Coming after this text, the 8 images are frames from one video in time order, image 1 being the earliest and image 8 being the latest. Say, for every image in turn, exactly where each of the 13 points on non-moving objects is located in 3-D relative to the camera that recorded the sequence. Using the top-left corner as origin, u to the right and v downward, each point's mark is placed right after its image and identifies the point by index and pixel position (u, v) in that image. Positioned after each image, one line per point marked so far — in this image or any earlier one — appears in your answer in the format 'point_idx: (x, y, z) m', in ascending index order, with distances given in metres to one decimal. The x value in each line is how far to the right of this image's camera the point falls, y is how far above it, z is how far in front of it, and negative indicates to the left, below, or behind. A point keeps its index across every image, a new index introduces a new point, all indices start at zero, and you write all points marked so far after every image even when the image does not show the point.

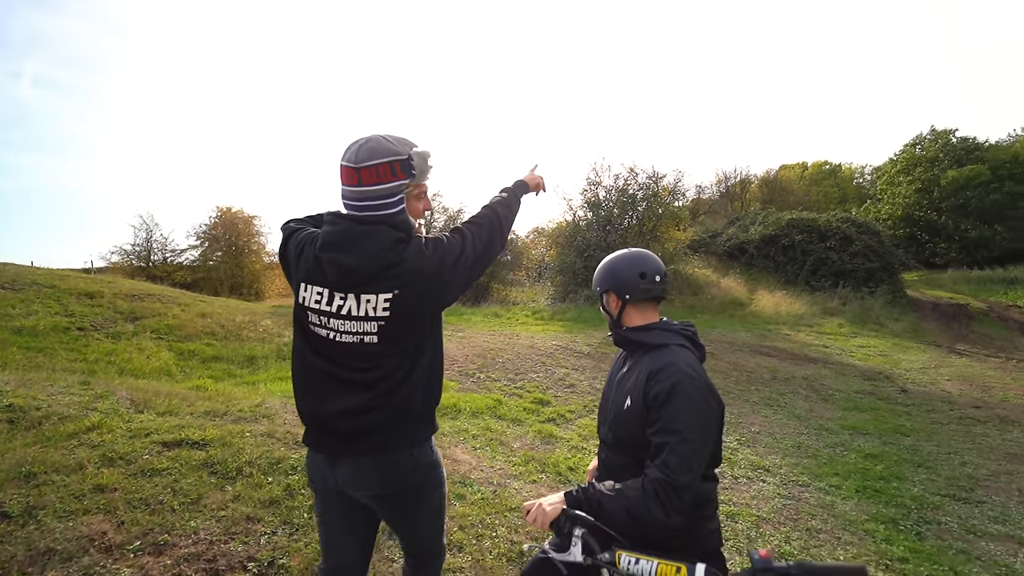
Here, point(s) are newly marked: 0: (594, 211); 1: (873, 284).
0: (+3.7, +3.4, +19.6) m
1: (+15.0, +0.2, +18.5) m
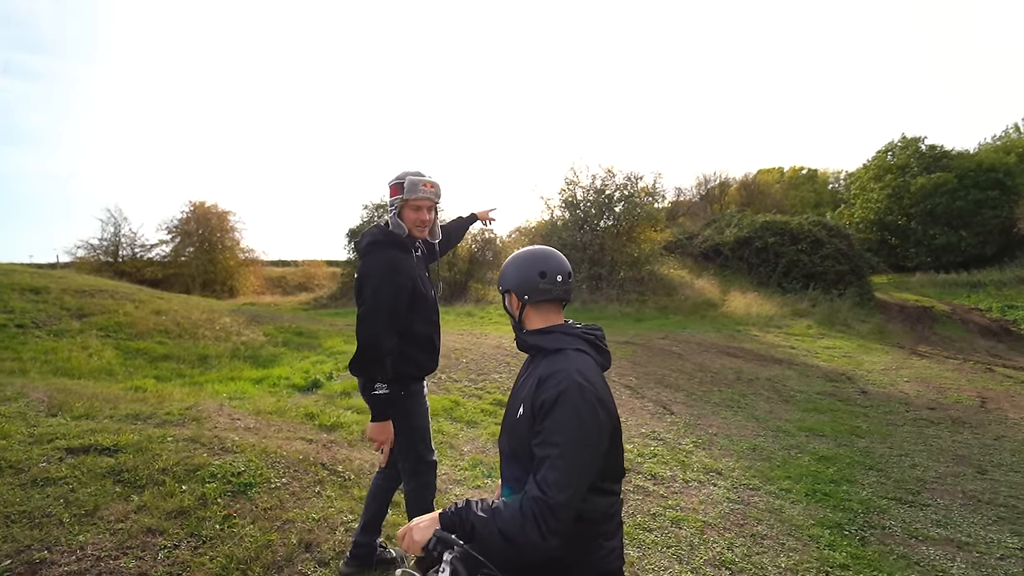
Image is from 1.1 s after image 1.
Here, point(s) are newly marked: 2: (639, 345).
0: (+2.7, +3.4, +19.5) m
1: (+14.0, +0.1, +18.9) m
2: (+3.0, -1.3, +10.4) m
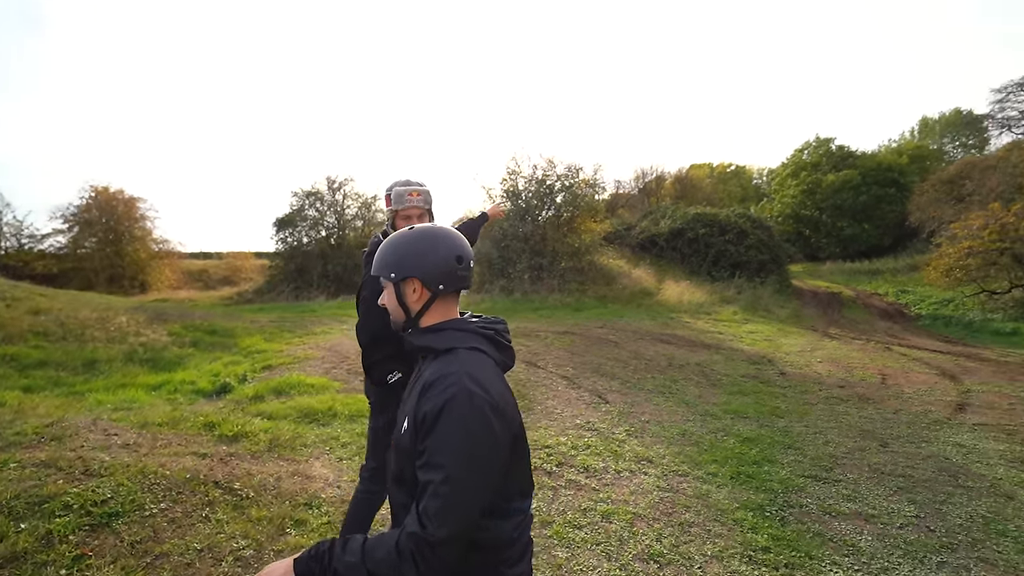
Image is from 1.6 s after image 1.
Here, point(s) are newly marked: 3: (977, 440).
0: (+0.1, +3.8, +19.3) m
1: (+11.4, +0.6, +20.1) m
2: (+1.5, -1.1, +10.4) m
3: (+5.5, -1.8, +5.3) m
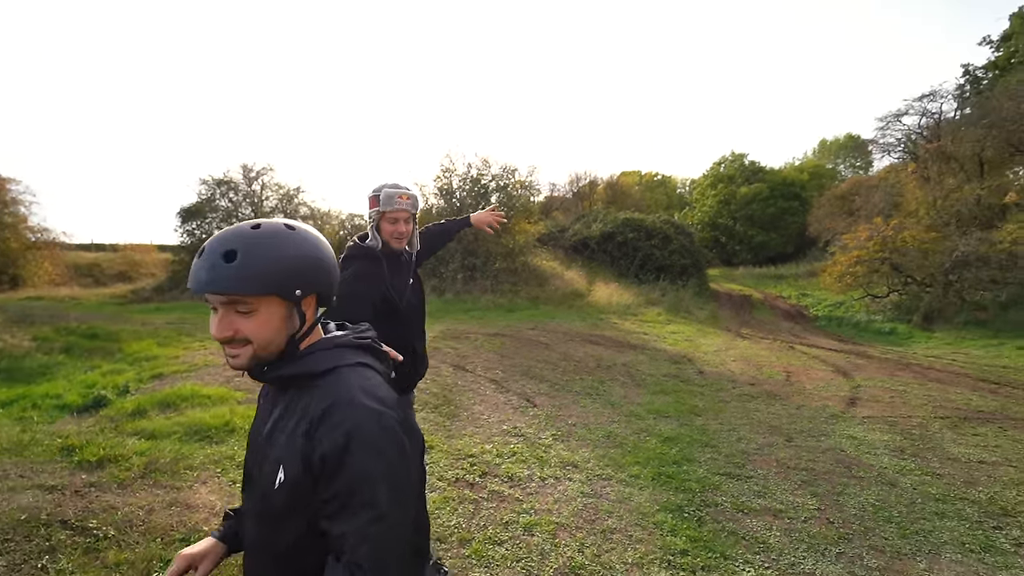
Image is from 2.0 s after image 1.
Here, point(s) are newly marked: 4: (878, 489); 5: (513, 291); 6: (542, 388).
0: (-2.7, +3.8, +18.9) m
1: (+8.3, +0.5, +21.3) m
2: (-0.1, -1.1, +10.3) m
3: (+4.6, -1.9, +5.8) m
4: (+3.6, -2.0, +4.4) m
5: (0.0, -0.1, +17.5) m
6: (+0.5, -1.7, +7.4) m
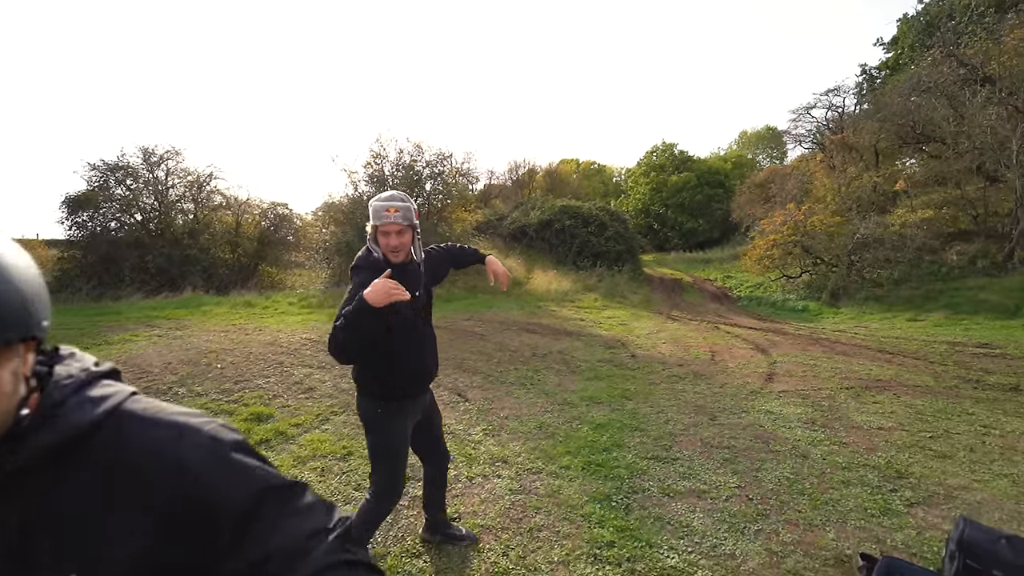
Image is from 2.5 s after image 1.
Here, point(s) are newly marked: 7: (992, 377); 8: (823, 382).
0: (-5.4, +4.1, +18.1) m
1: (+5.3, +1.2, +21.9) m
2: (-1.6, -0.9, +10.0) m
3: (+3.7, -1.6, +6.1) m
4: (+2.9, -1.8, +4.5) m
5: (-2.4, +0.3, +17.1) m
6: (-0.6, -1.5, +7.1) m
7: (+8.2, -1.5, +7.6) m
8: (+4.9, -1.5, +7.1) m
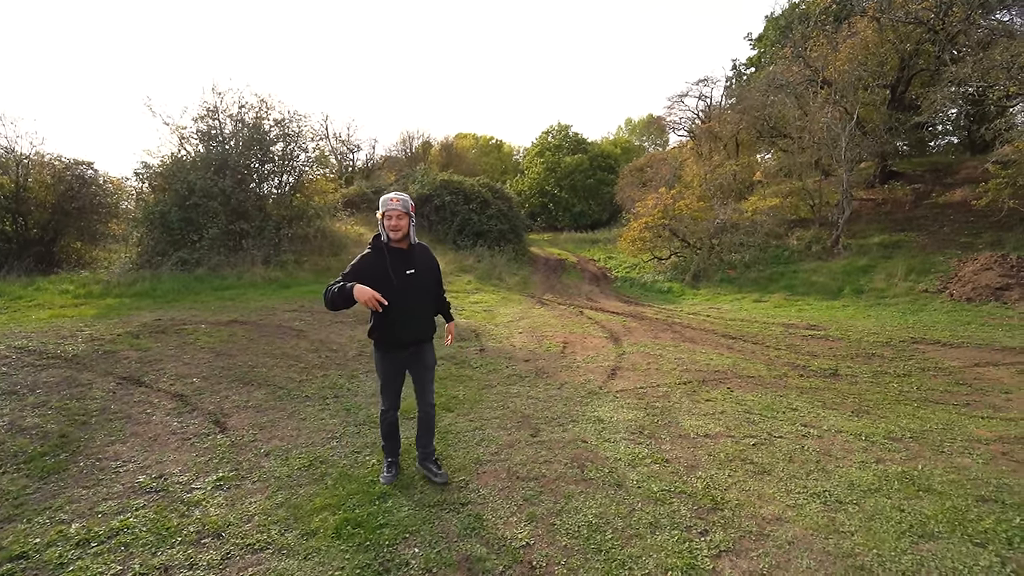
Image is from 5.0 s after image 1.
0: (-10.2, +4.7, +14.9) m
1: (-0.5, +2.1, +21.0) m
2: (-4.7, -0.6, +8.0) m
3: (+1.2, -1.5, +5.4) m
4: (+0.8, -1.7, +3.7) m
5: (-7.0, +0.9, +14.7) m
6: (-3.2, -1.3, +5.5) m
7: (+5.3, -1.3, +7.8) m
8: (+2.2, -1.3, +6.6) m
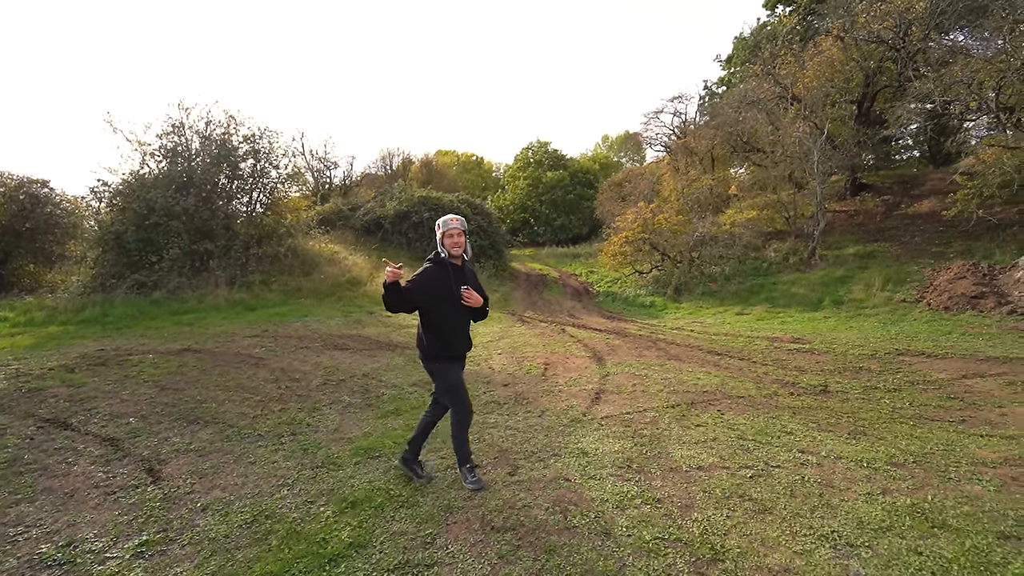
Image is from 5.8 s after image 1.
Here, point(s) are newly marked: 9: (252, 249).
0: (-10.9, +4.0, +14.2) m
1: (-1.4, +1.3, +20.6) m
2: (-5.1, -1.0, +7.4) m
3: (+1.0, -1.7, +5.0) m
4: (+0.6, -1.9, +3.3) m
5: (-7.7, +0.2, +14.0) m
6: (-3.4, -1.6, +4.9) m
7: (+5.0, -1.5, +7.6) m
8: (+1.9, -1.6, +6.2) m
9: (-8.5, +1.3, +14.6) m
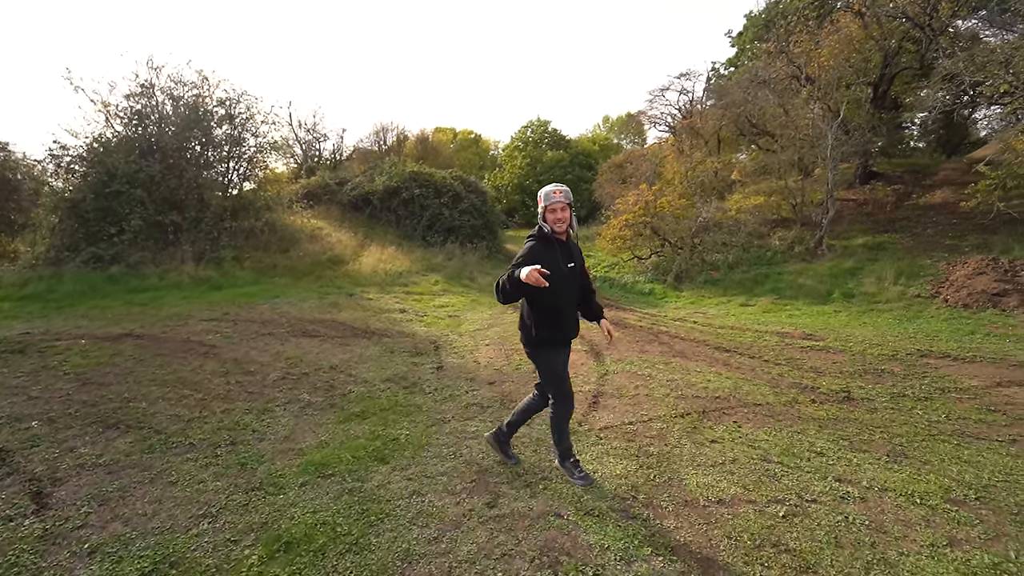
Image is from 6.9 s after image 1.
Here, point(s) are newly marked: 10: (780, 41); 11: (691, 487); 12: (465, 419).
0: (-11.0, +4.7, +13.0) m
1: (-1.7, +2.1, +19.7) m
2: (-5.3, -0.7, +6.5) m
3: (+0.8, -1.6, +4.2) m
4: (+0.4, -1.9, +2.5) m
5: (-7.9, +0.8, +13.1) m
6: (-3.6, -1.4, +4.0) m
7: (+4.8, -1.4, +6.8) m
8: (+1.7, -1.4, +5.4) m
9: (-8.7, +2.0, +13.5) m
10: (+11.6, +10.7, +19.1) m
11: (+1.5, -1.7, +3.8) m
12: (-0.5, -1.5, +5.2) m
